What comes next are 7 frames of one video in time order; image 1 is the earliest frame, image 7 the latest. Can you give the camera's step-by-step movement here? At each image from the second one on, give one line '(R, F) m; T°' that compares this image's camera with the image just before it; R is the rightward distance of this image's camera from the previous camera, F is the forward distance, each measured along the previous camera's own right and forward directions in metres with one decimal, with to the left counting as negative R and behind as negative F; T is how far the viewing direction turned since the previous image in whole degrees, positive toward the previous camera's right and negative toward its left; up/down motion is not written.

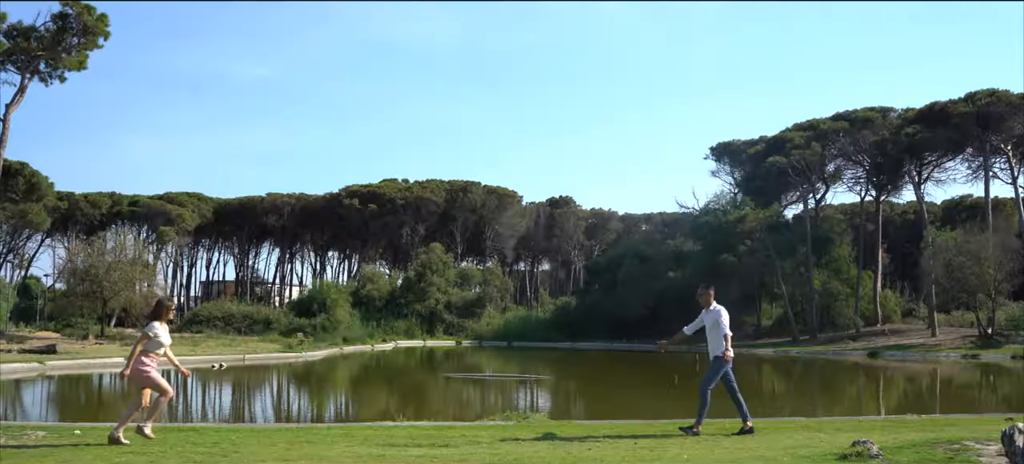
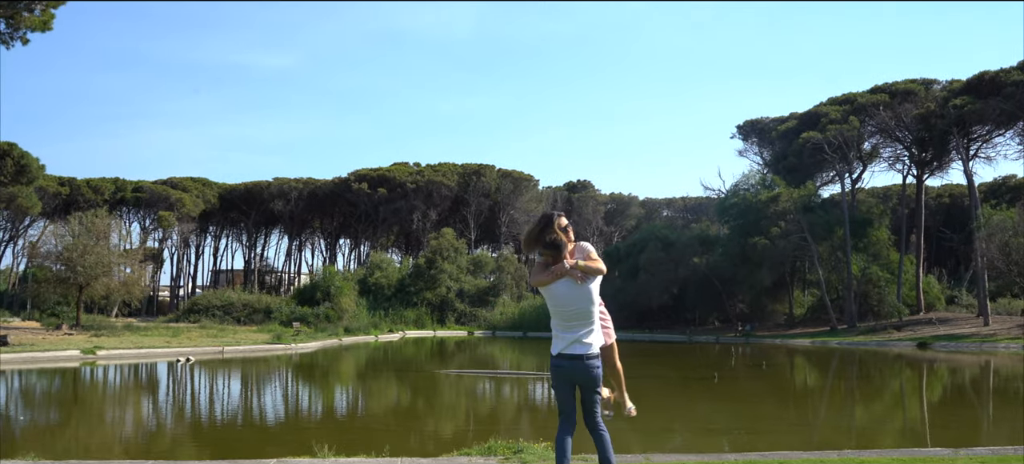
(+0.2, +2.5) m; -1°
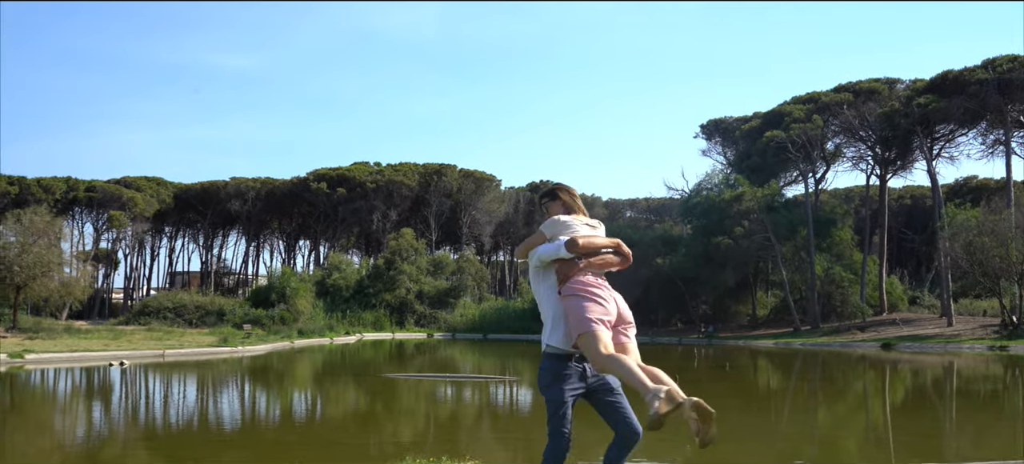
(+0.2, +0.7) m; +2°
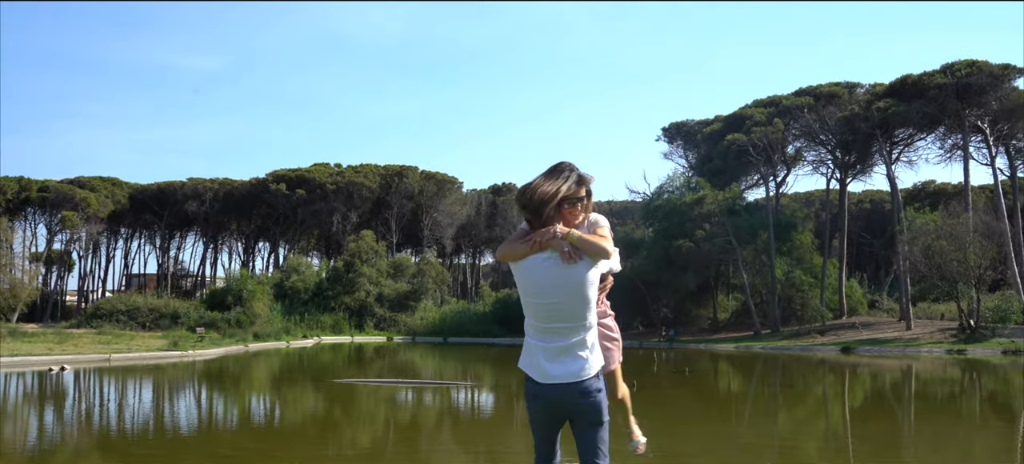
(+0.1, +0.3) m; +2°
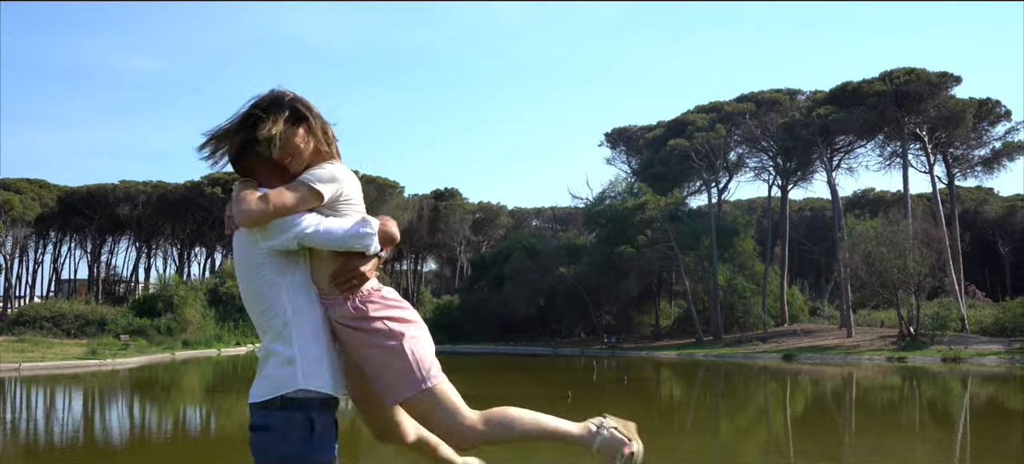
(+0.2, +0.6) m; +3°
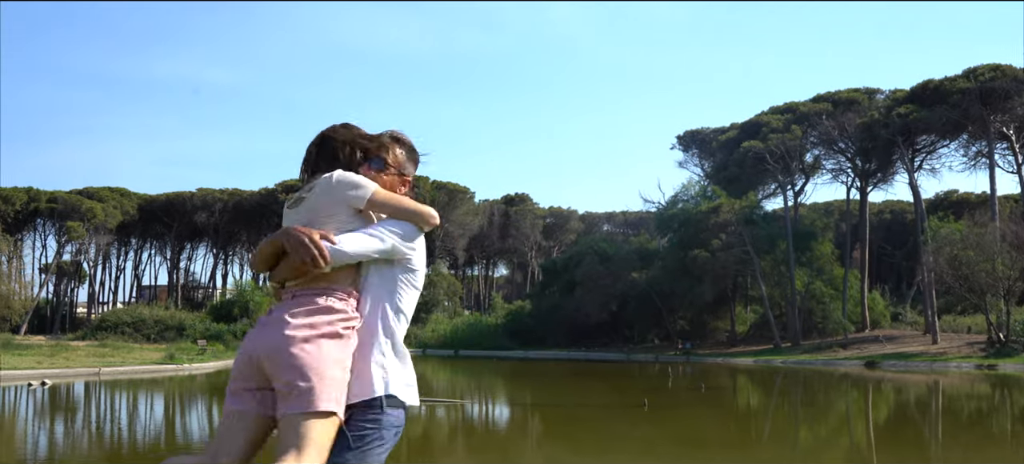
(0.0, +0.2) m; -4°
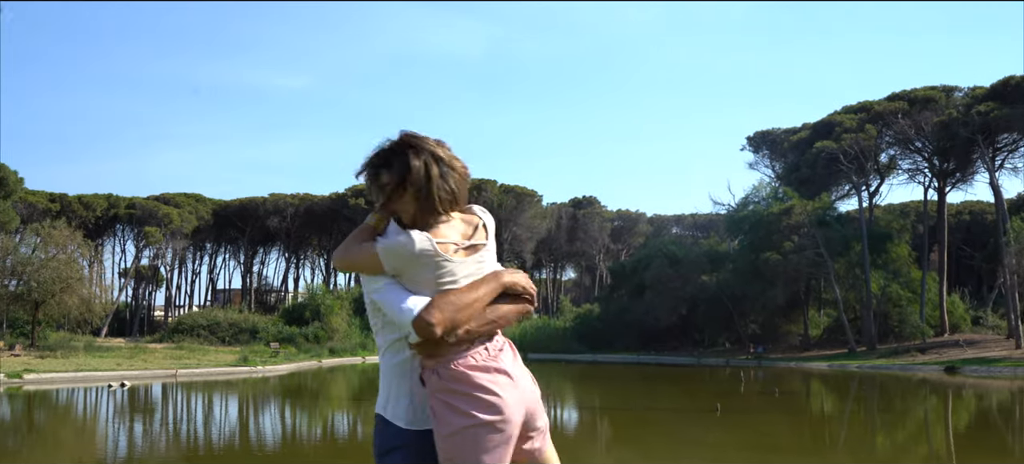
(0.0, +0.1) m; -4°
